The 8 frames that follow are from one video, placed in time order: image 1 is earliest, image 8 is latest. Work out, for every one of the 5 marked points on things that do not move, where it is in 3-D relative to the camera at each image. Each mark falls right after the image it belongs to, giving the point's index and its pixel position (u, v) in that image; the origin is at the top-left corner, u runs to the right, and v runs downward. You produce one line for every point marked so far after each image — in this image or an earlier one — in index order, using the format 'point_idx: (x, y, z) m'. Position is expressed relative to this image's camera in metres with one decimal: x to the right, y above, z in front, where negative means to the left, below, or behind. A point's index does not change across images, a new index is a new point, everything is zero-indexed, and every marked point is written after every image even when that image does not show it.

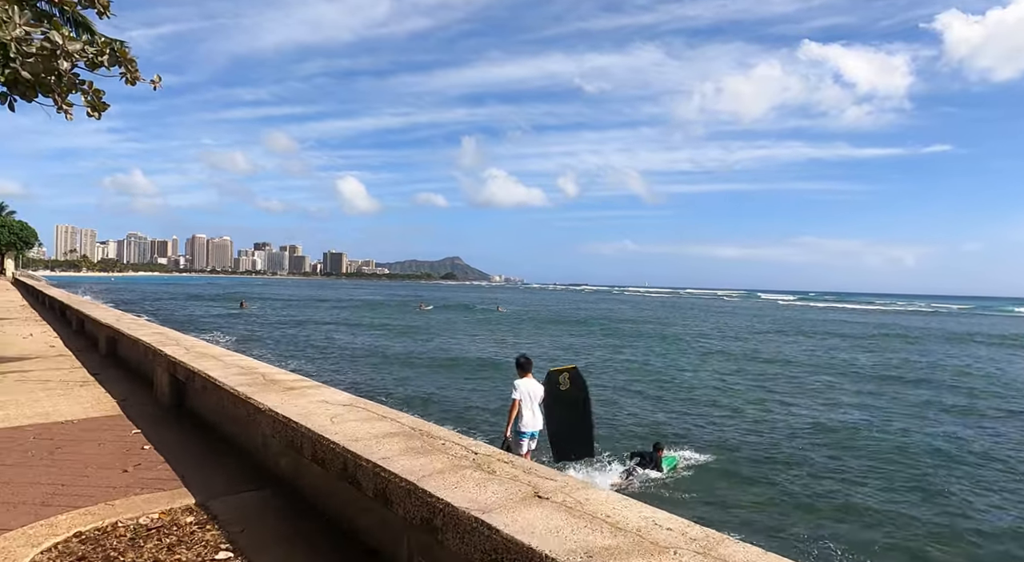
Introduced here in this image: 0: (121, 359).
0: (-3.6, -0.8, +6.2) m
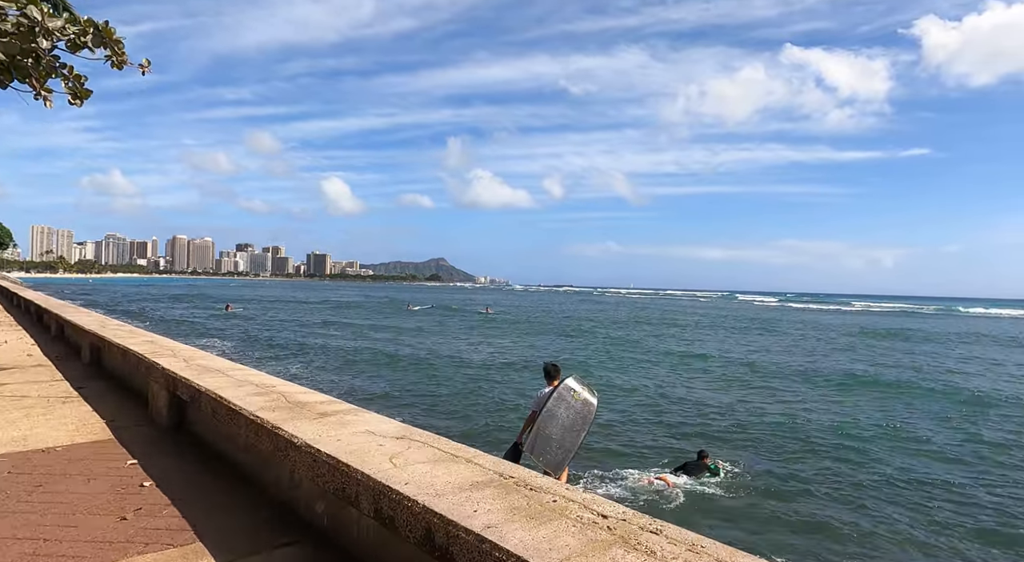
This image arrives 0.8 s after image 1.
0: (-3.6, -0.9, +5.9) m
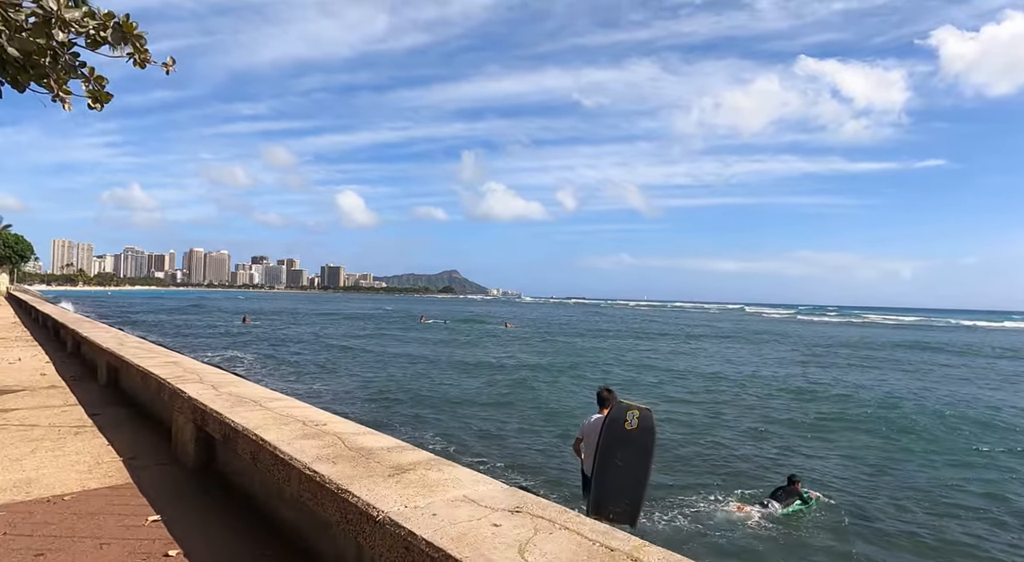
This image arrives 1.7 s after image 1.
0: (-3.4, -1.0, +5.7) m
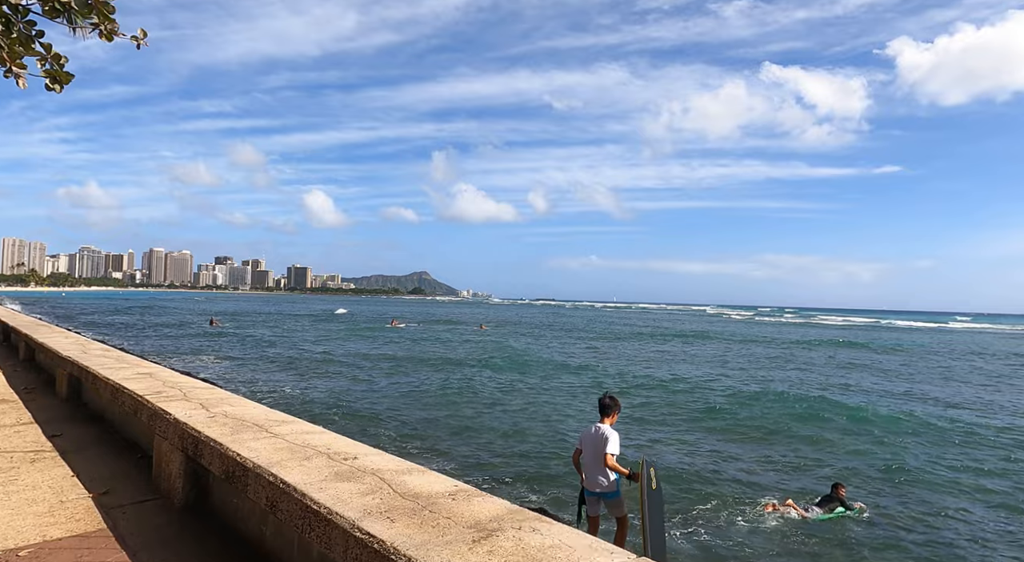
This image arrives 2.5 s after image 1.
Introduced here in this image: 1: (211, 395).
0: (-3.5, -1.0, +5.3) m
1: (-3.6, -1.4, +7.9) m
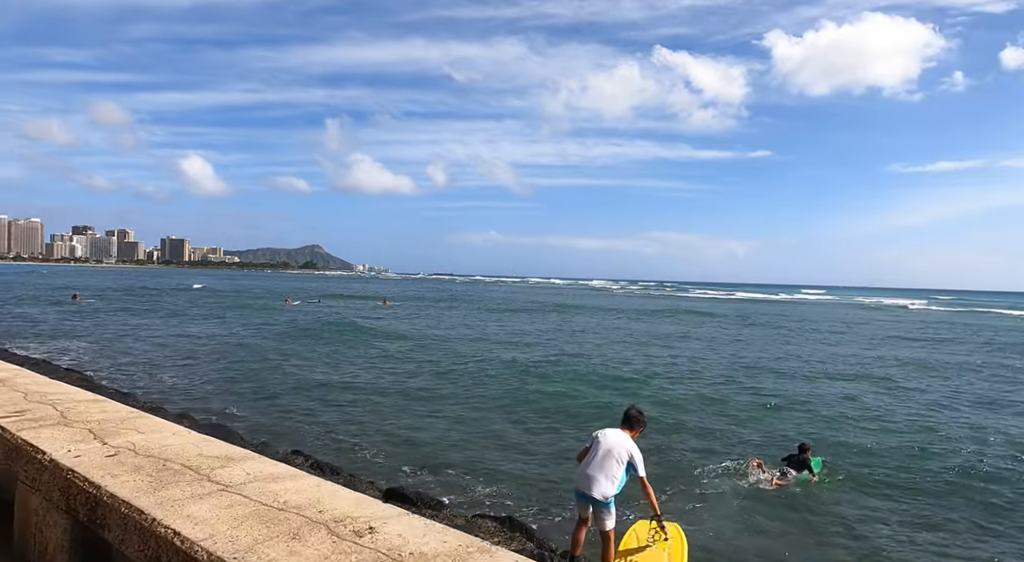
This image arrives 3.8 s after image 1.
0: (-3.0, -0.9, +3.4) m
1: (-3.6, -1.2, +5.9) m
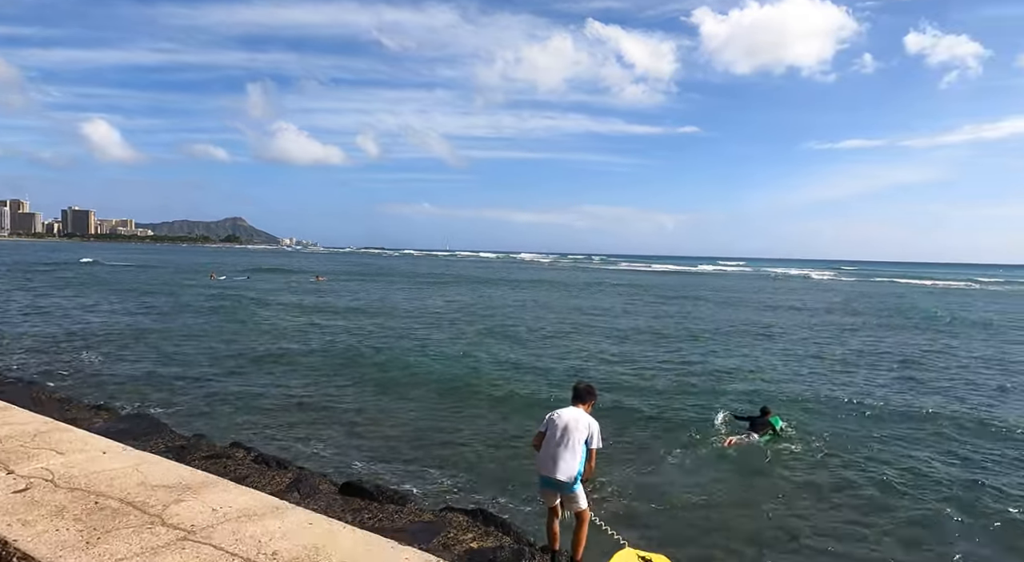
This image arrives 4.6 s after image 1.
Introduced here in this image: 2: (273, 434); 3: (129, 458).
0: (-2.6, -0.8, +2.1) m
1: (-3.4, -1.0, +4.6) m
2: (-4.8, -3.1, +13.3) m
3: (-2.4, -1.1, +4.2) m
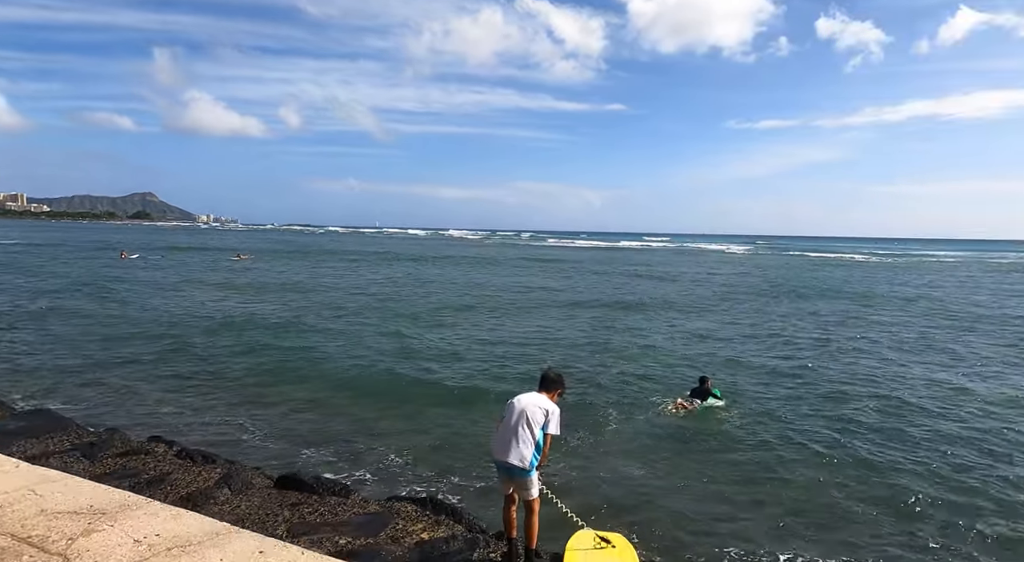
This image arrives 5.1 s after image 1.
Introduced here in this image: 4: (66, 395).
0: (-2.5, -0.7, +1.3) m
1: (-3.5, -0.9, +3.7) m
2: (-5.8, -2.6, +12.3) m
3: (-2.5, -1.0, +3.4) m
4: (-8.9, -2.3, +13.3) m
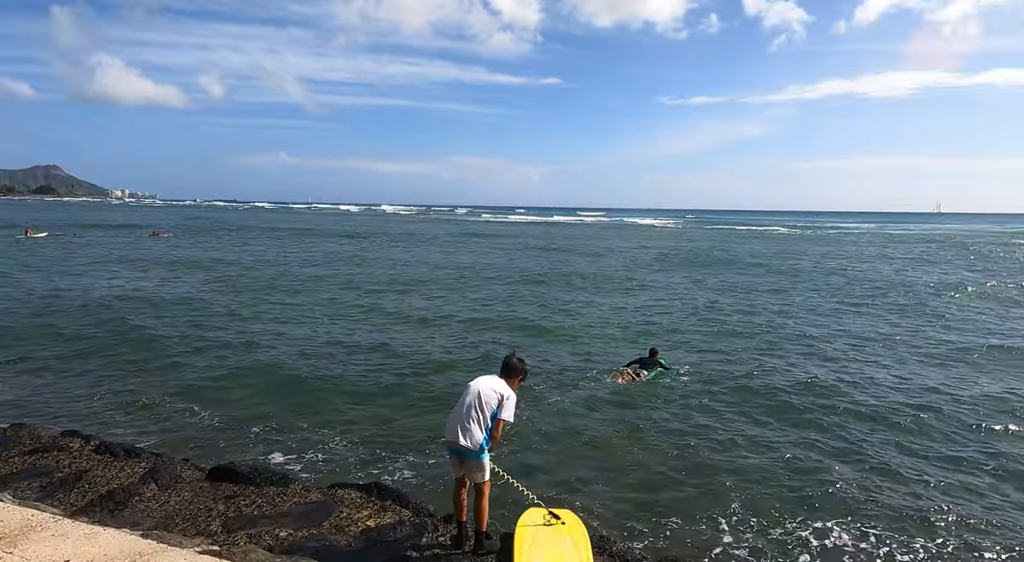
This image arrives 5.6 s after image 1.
0: (-2.4, -0.7, +0.8) m
1: (-3.7, -0.8, +3.0) m
2: (-6.7, -2.3, +11.5) m
3: (-2.6, -0.9, +2.9) m
4: (-10.0, -1.9, +12.2) m
